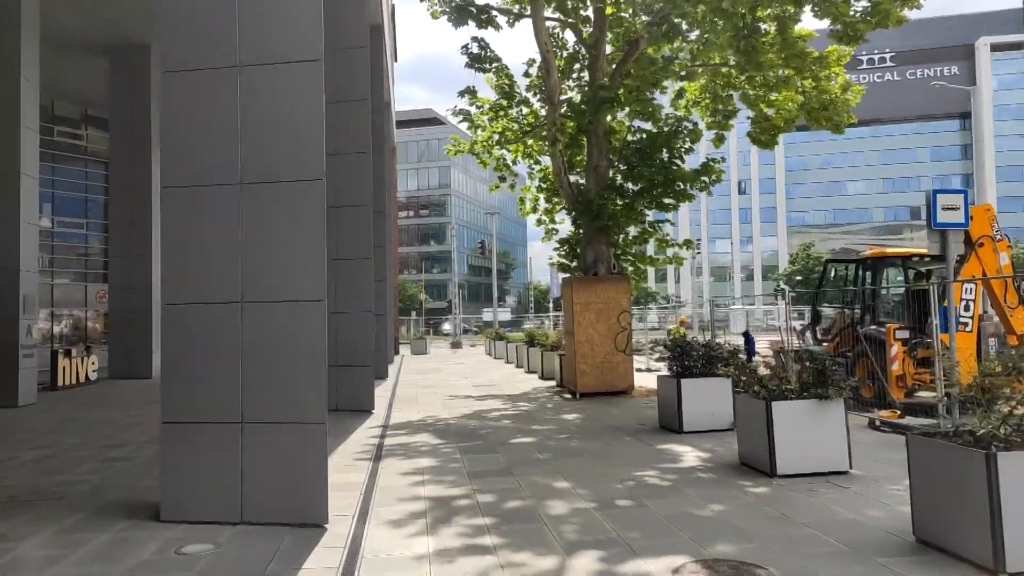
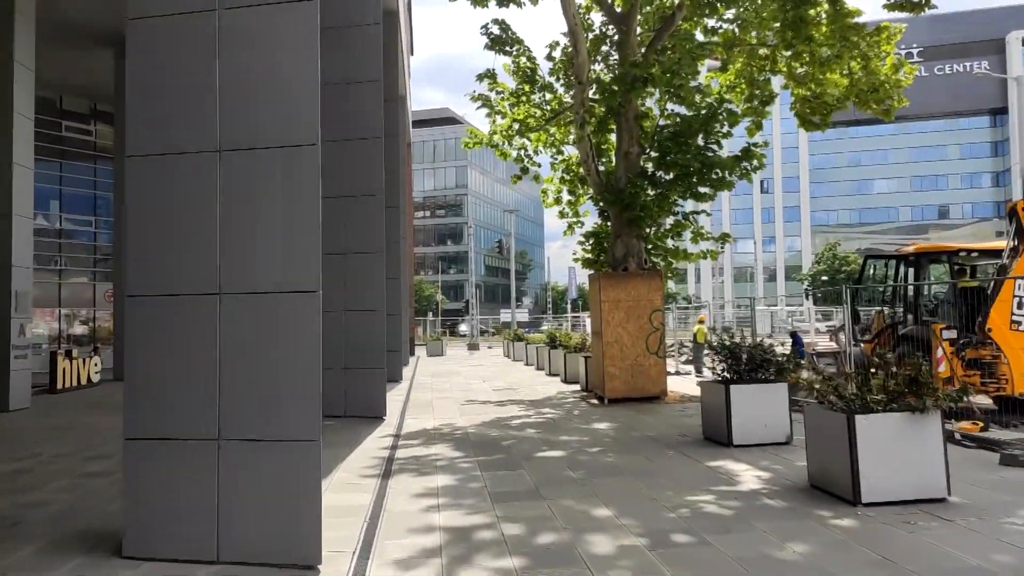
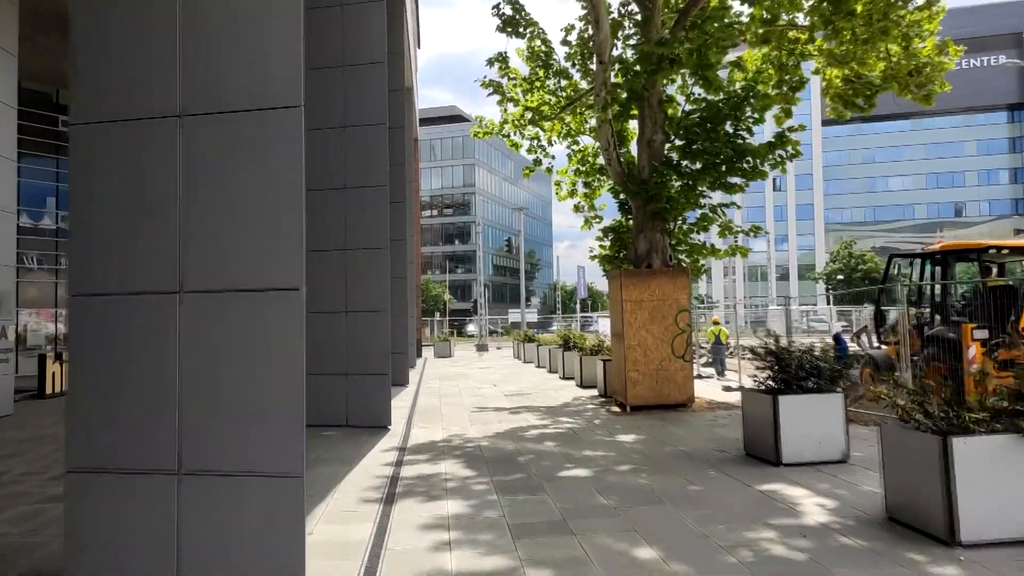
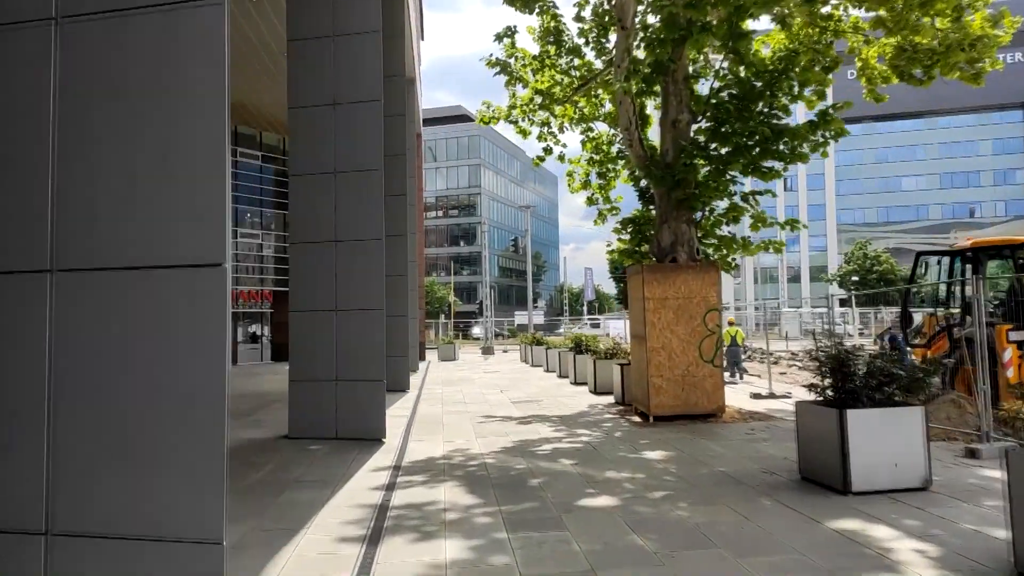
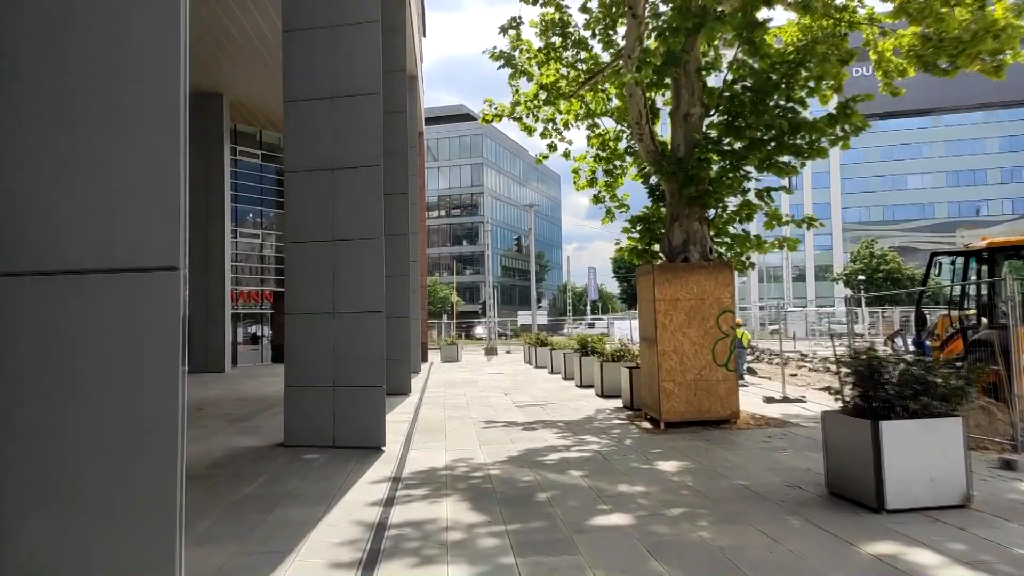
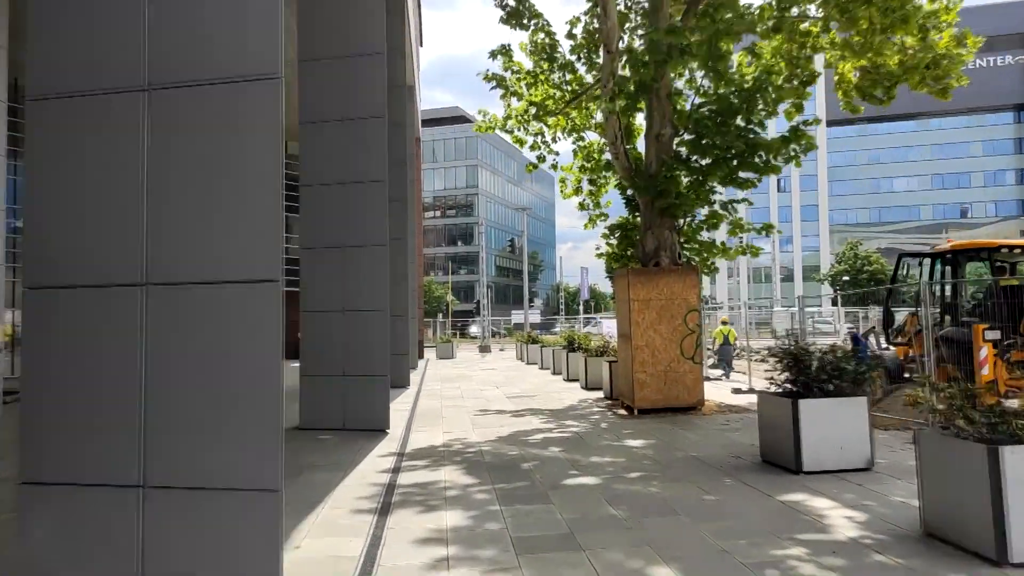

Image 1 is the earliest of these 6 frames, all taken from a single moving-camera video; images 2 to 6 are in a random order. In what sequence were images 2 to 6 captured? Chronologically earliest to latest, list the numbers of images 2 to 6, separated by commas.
2, 3, 6, 4, 5
